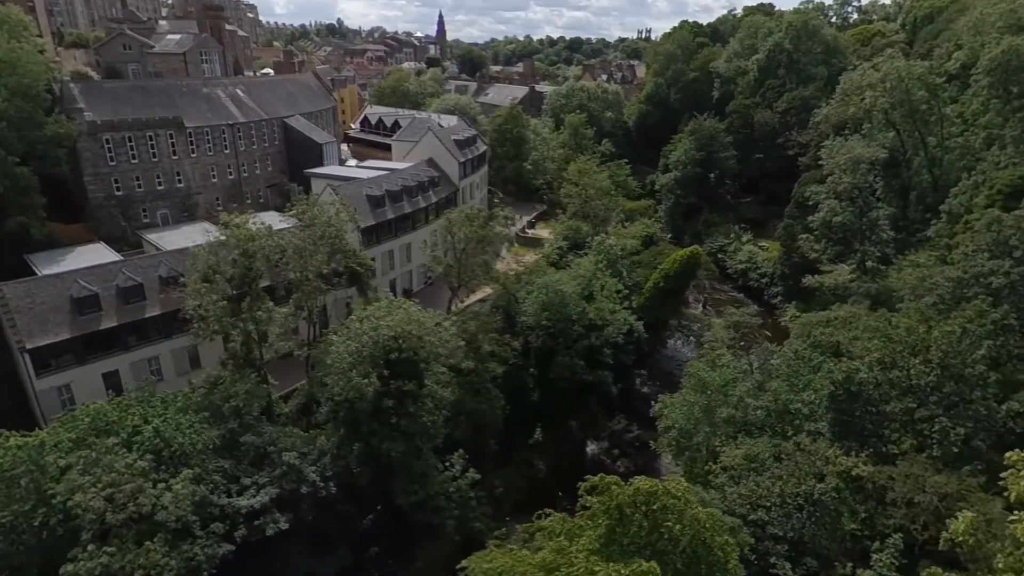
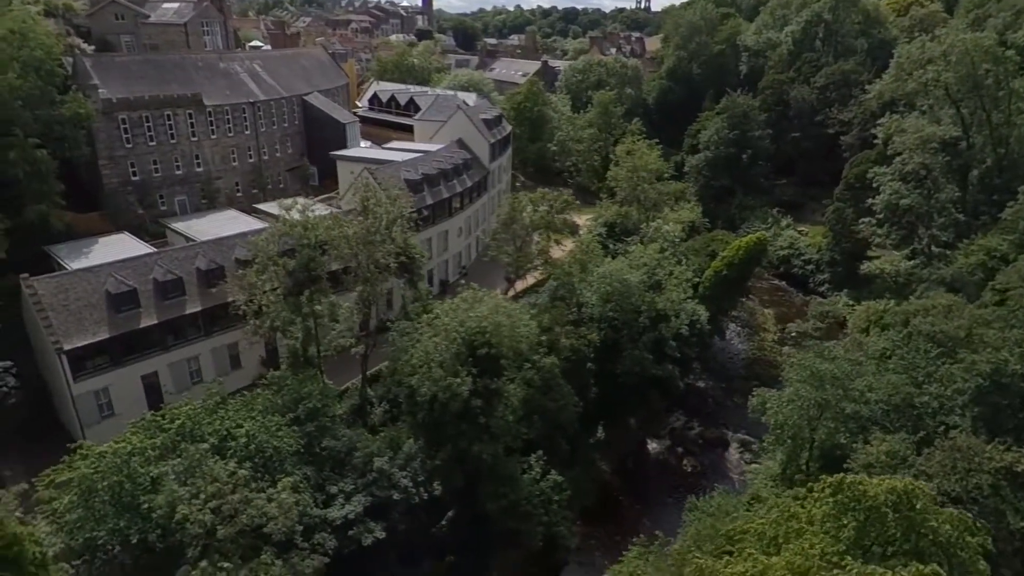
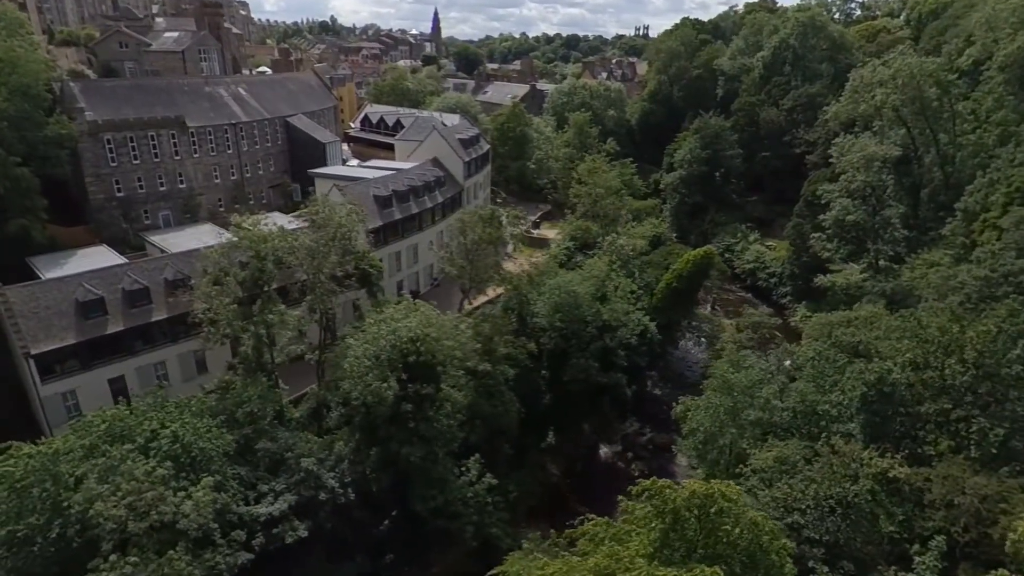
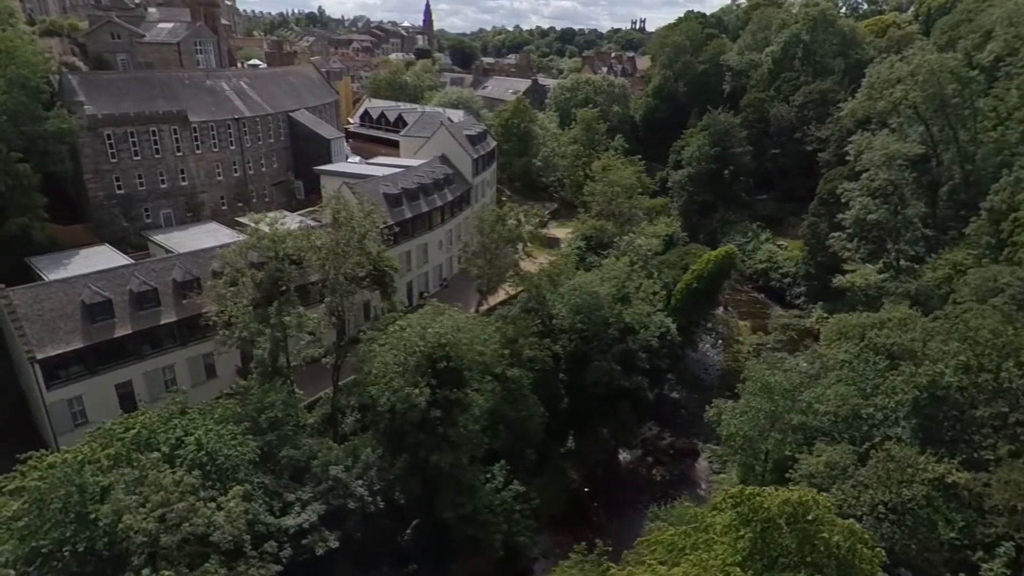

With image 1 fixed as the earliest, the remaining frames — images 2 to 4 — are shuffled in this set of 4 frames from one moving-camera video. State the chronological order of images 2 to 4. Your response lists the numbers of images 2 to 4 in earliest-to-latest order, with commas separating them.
3, 4, 2
